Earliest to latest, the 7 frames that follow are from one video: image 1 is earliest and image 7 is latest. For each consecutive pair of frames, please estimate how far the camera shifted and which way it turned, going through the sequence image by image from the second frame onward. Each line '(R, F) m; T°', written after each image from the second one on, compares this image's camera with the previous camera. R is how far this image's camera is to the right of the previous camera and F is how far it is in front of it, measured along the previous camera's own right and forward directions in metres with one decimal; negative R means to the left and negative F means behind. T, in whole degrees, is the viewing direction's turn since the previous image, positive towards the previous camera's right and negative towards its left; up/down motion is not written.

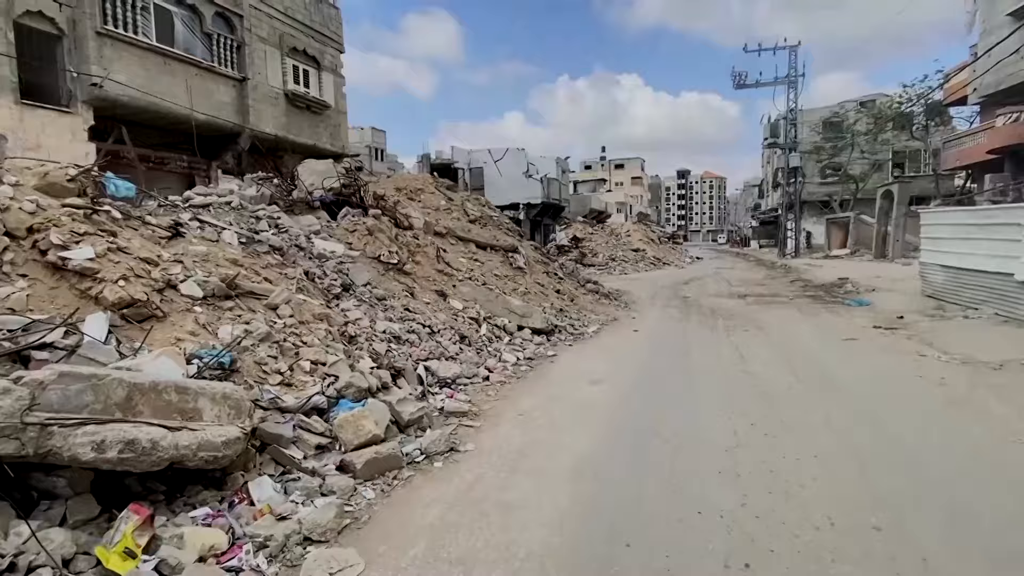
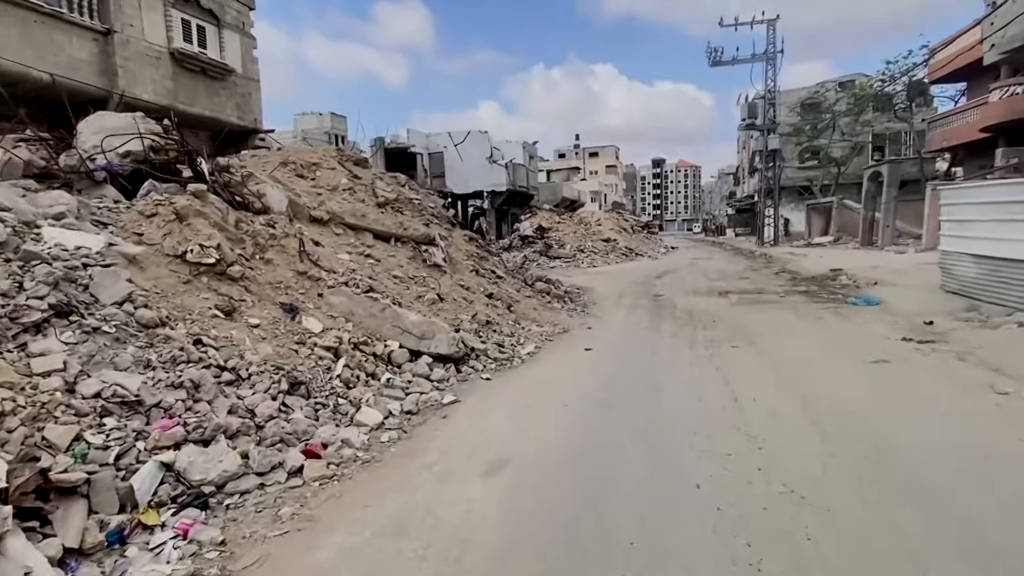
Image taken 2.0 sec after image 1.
(+0.9, +2.7) m; +2°
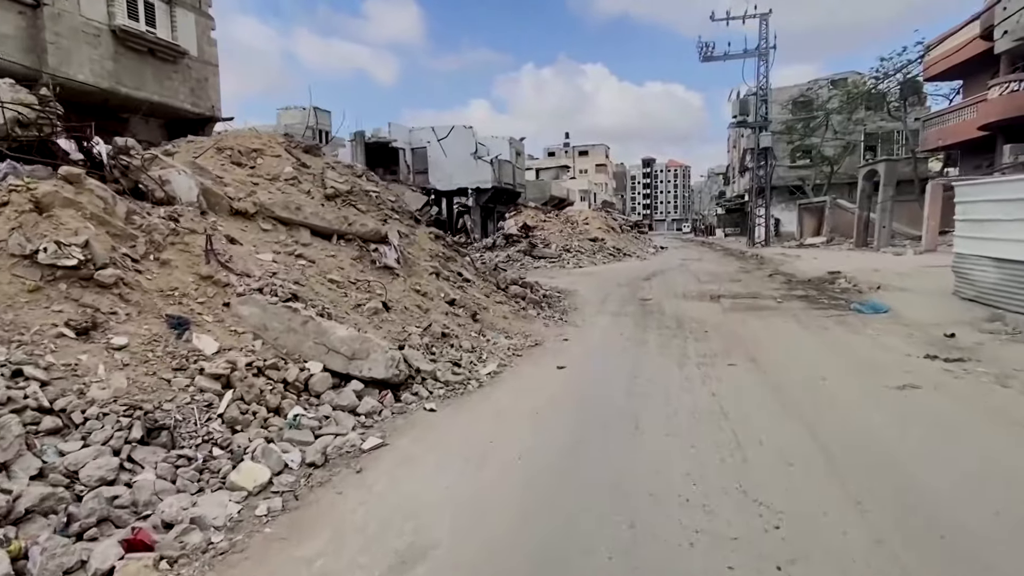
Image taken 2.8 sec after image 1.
(+0.3, +1.1) m; +1°
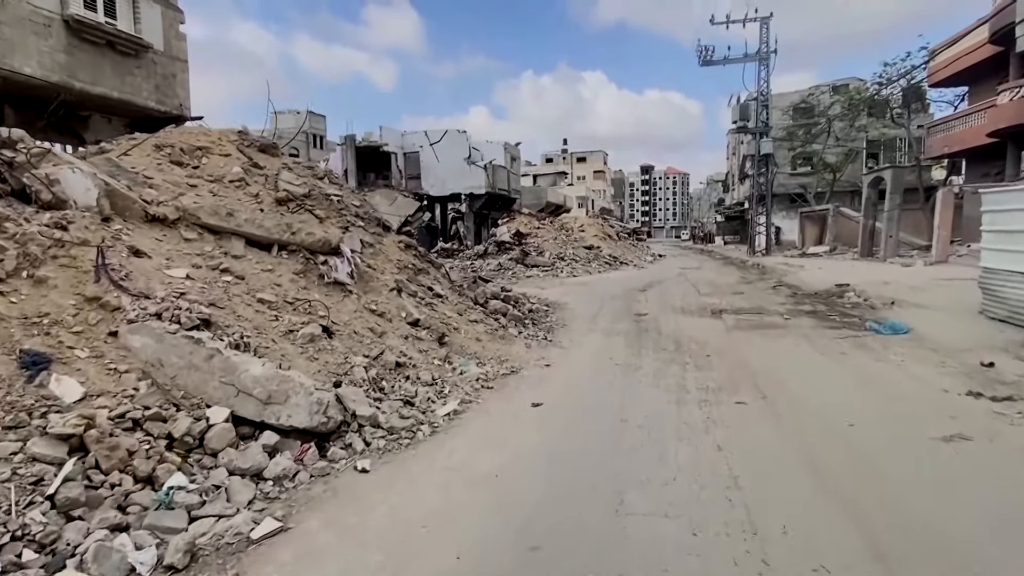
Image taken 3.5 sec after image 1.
(+0.3, +0.9) m; 0°
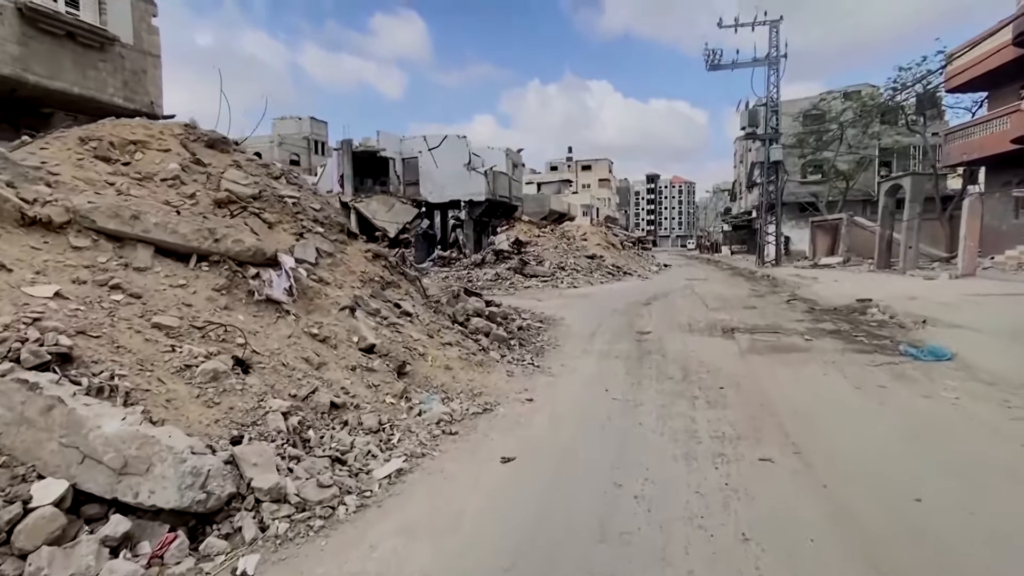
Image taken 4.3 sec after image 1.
(+0.3, +1.0) m; -1°
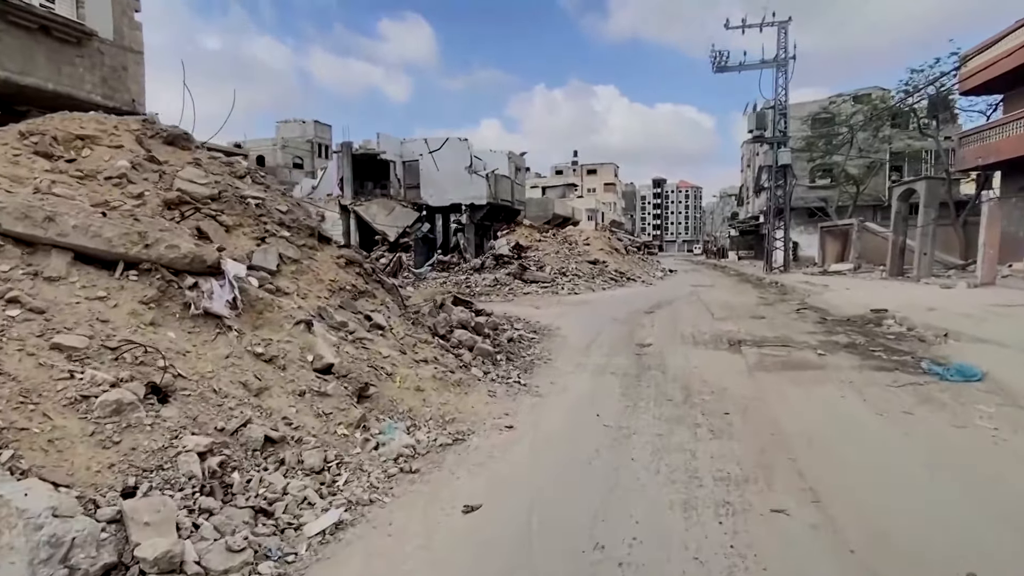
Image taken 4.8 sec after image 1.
(+0.2, +0.6) m; -1°
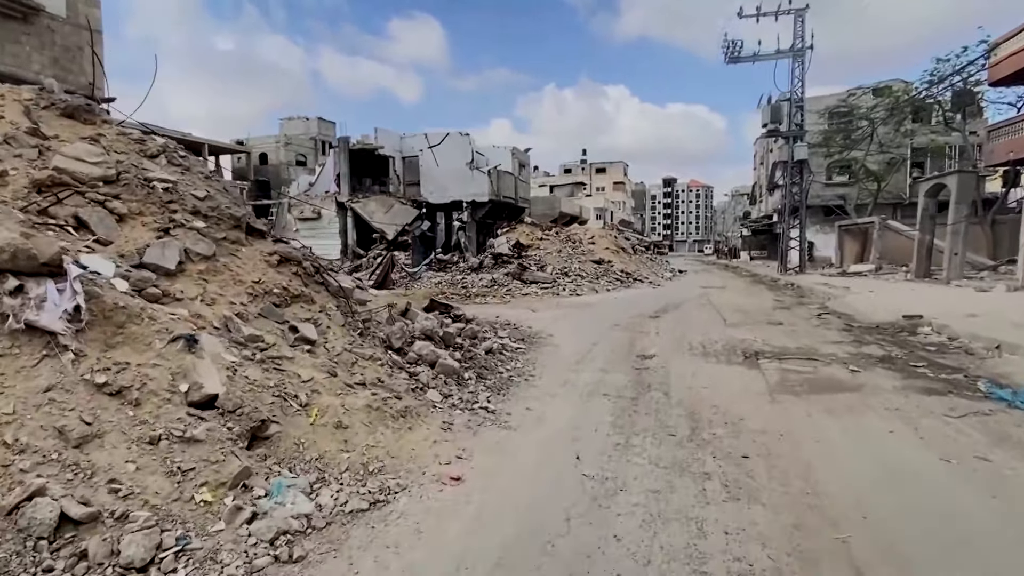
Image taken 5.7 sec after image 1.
(+0.4, +1.2) m; -1°
